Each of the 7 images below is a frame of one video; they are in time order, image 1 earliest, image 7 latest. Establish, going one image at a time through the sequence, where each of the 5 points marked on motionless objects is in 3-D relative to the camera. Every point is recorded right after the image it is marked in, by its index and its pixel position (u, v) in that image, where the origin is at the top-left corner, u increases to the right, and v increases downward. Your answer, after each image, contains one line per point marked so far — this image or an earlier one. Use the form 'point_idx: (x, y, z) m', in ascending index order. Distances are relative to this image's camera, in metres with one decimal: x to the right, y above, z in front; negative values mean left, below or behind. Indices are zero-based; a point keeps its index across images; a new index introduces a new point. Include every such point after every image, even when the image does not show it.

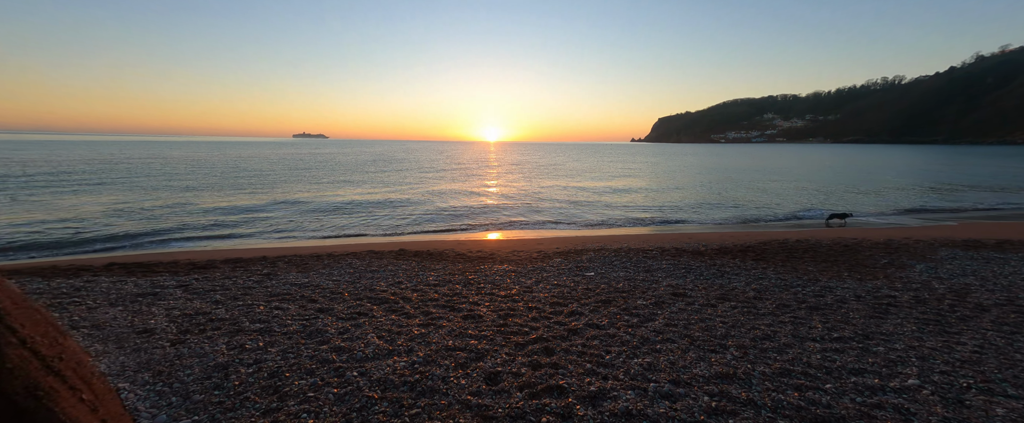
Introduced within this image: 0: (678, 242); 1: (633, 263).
0: (+6.5, -1.3, +13.8) m
1: (+3.7, -1.7, +10.6) m
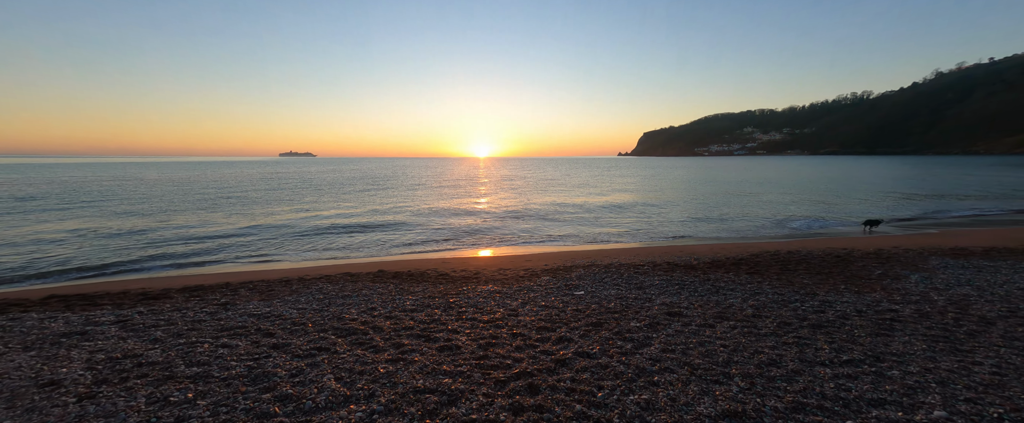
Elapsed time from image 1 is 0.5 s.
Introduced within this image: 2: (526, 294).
0: (+6.0, -1.8, +13.5) m
1: (+3.3, -2.1, +10.3) m
2: (+0.3, -2.2, +9.1) m
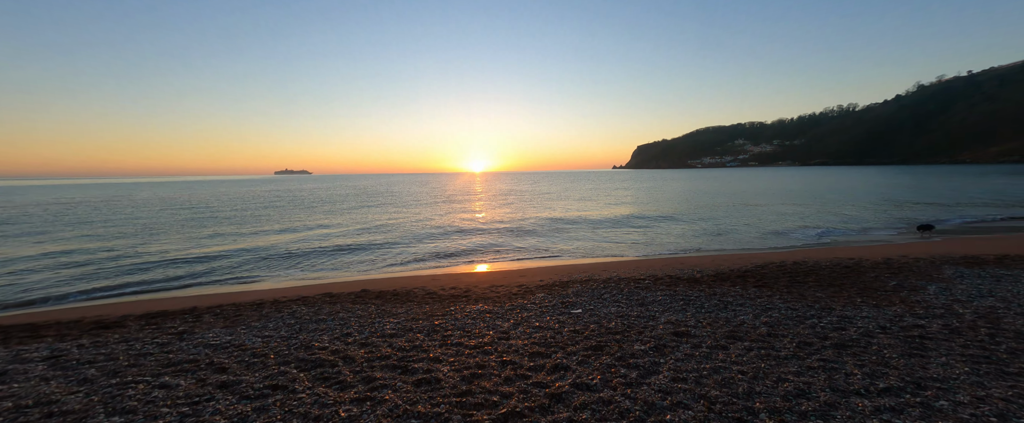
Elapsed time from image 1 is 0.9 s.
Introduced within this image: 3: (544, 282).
0: (+5.7, -2.2, +13.1) m
1: (+3.1, -2.4, +9.7) m
2: (+0.1, -2.6, +8.6) m
3: (+1.0, -2.5, +12.0) m
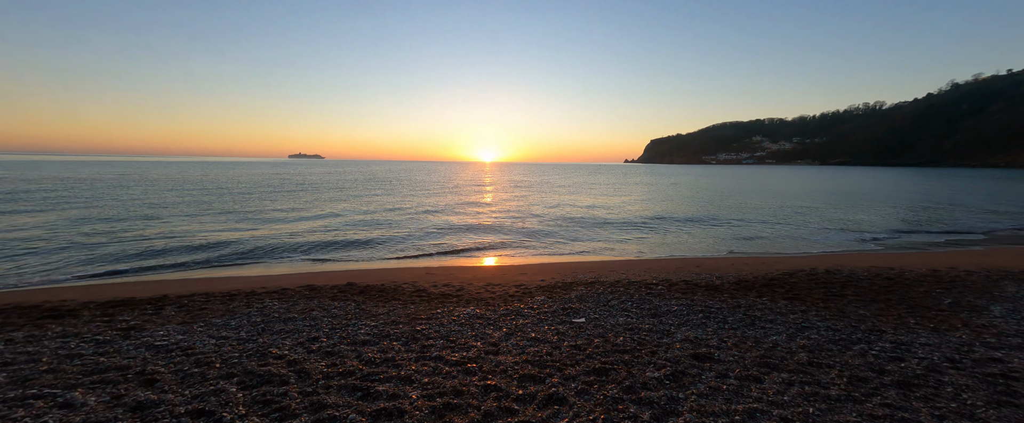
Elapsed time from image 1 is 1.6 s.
0: (+5.8, -2.1, +12.2) m
1: (+3.0, -2.3, +8.9) m
2: (0.0, -2.4, +7.8) m
3: (+1.0, -2.2, +11.2) m
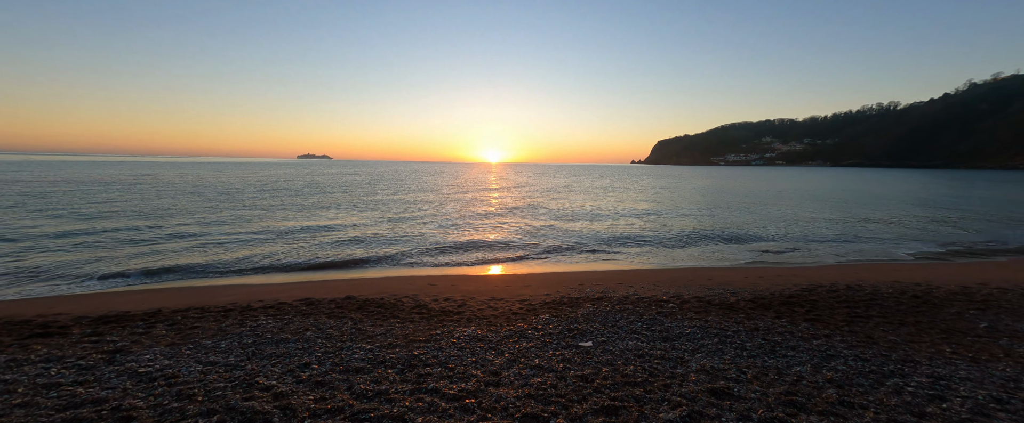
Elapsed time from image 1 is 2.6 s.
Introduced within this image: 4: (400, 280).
0: (+6.0, -2.4, +11.8) m
1: (+3.1, -2.5, +8.6) m
2: (+0.1, -2.6, +7.5) m
3: (+1.2, -2.5, +10.9) m
4: (-4.0, -2.3, +12.9) m
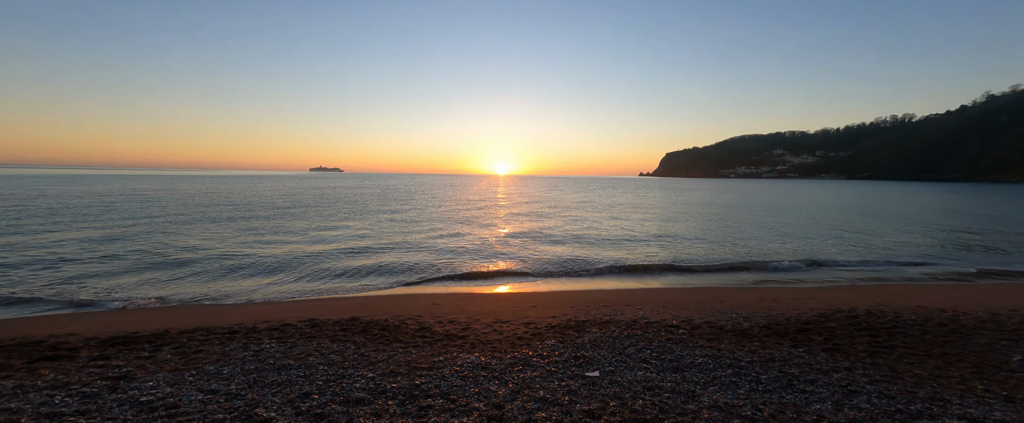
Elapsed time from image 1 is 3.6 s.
0: (+6.2, -3.0, +11.5) m
1: (+3.3, -3.0, +8.4) m
2: (+0.2, -3.1, +7.4) m
3: (+1.4, -3.0, +10.7) m
4: (-3.7, -2.9, +12.8) m
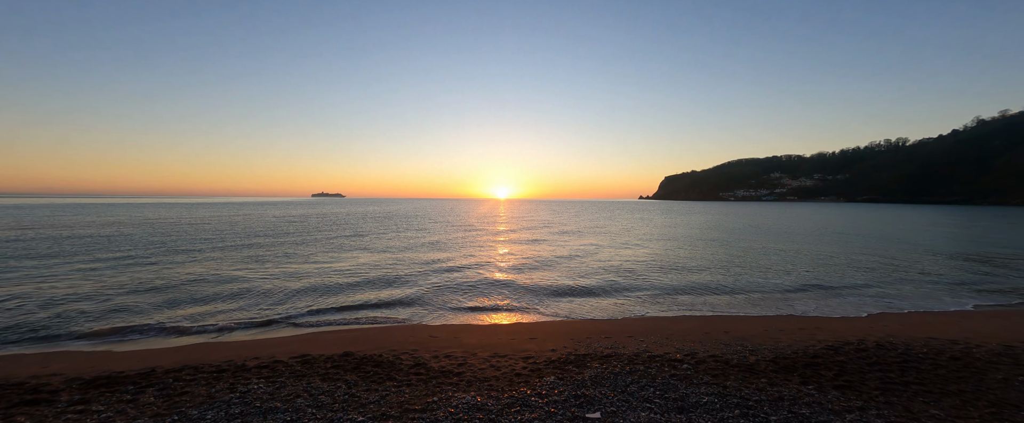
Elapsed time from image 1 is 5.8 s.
0: (+6.2, -3.8, +11.2) m
1: (+3.3, -3.7, +8.1) m
2: (+0.2, -3.7, +7.1) m
3: (+1.4, -3.9, +10.4) m
4: (-3.8, -3.9, +12.5) m
